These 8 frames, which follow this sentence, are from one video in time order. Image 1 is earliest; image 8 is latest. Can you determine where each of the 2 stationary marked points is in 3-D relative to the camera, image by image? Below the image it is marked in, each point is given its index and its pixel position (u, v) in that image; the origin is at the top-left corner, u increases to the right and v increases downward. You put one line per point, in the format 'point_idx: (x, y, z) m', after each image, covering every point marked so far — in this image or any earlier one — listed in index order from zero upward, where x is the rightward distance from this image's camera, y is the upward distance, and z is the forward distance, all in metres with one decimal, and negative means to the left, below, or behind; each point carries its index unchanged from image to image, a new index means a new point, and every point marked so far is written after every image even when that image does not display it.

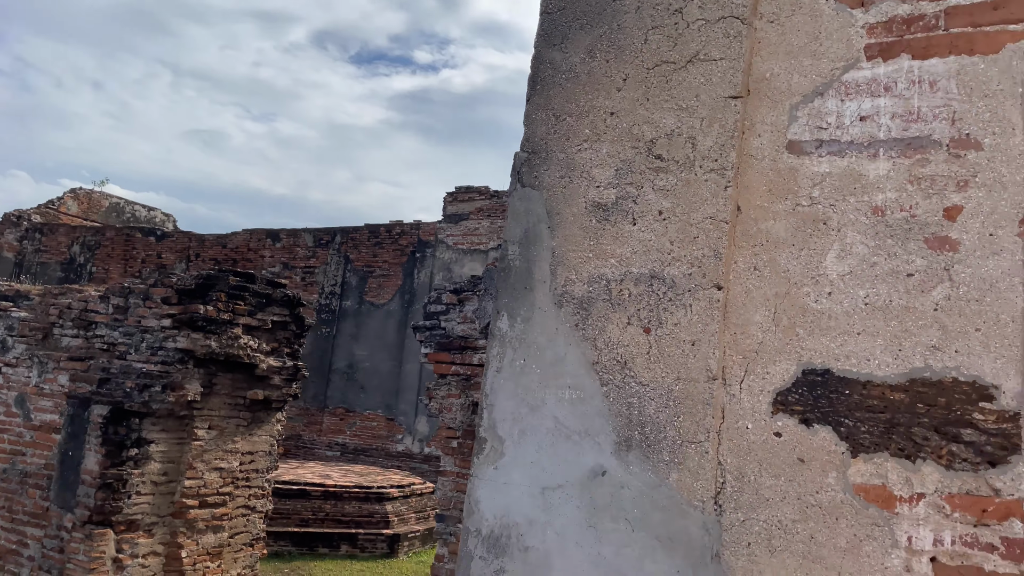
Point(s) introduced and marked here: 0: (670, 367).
0: (+0.3, -0.1, +1.4) m
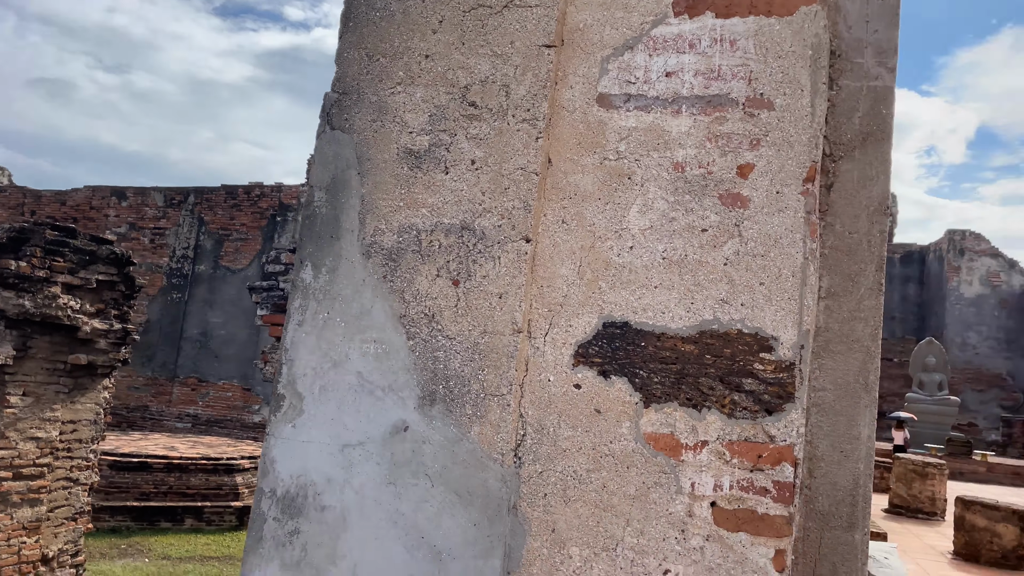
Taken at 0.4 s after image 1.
0: (-0.1, -0.1, +1.4) m
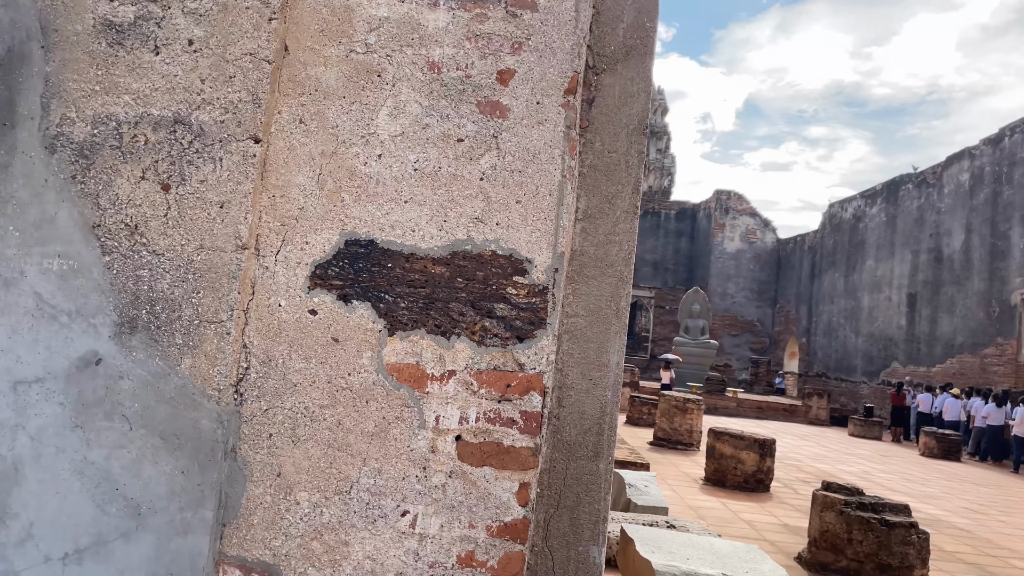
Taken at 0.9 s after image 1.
0: (-0.5, +0.1, +1.2) m
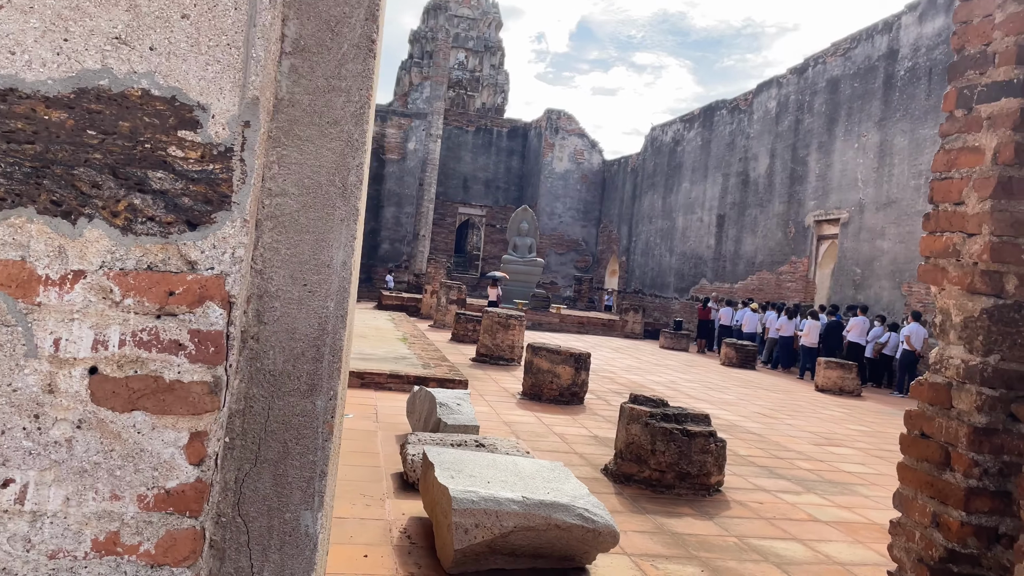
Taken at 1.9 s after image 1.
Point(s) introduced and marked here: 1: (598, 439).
0: (-0.8, +0.2, +0.7) m
1: (+0.6, -1.1, +5.4) m
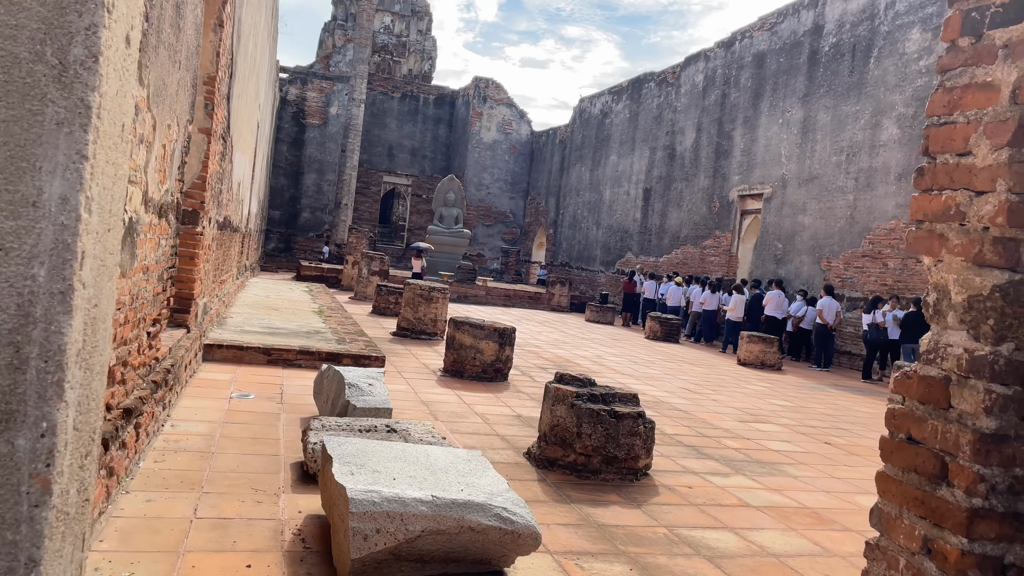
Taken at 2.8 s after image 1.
0: (-0.9, +0.3, +0.2) m
1: (+0.1, -0.9, +5.1) m
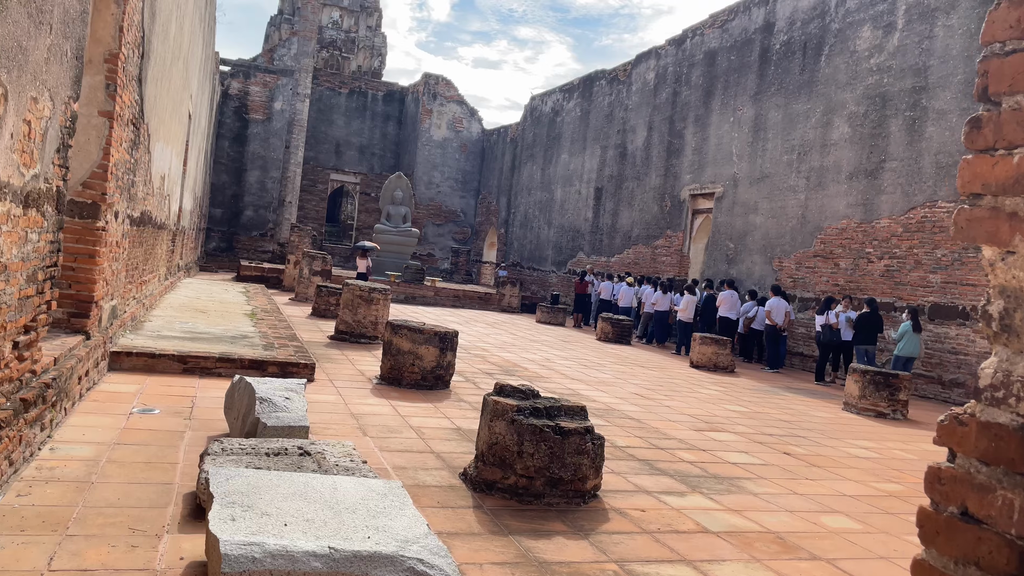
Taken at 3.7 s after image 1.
0: (-1.0, +0.2, -0.2) m
1: (-0.3, -0.9, +4.6) m
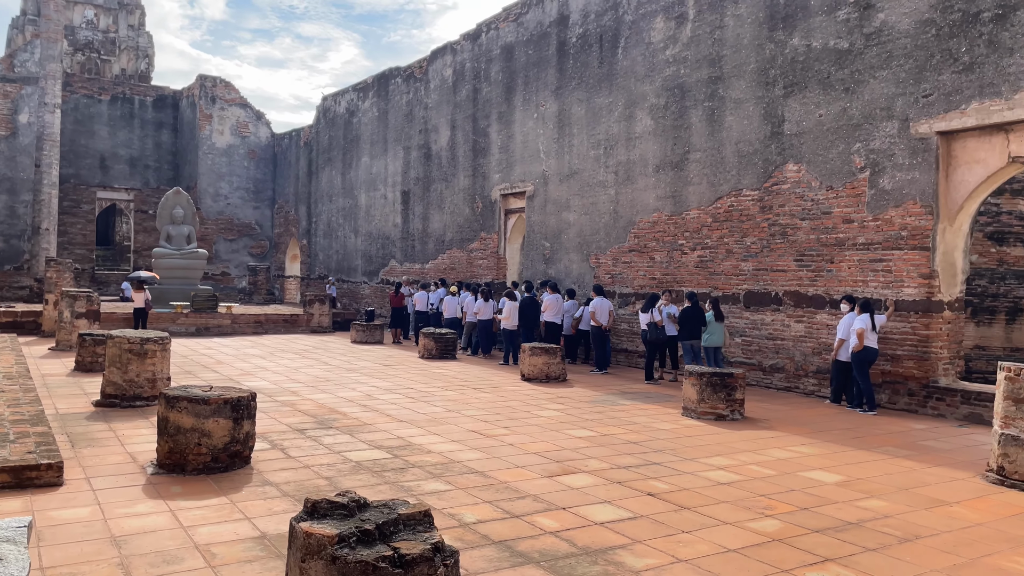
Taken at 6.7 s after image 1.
0: (-0.7, -0.1, -1.3) m
1: (-1.1, -1.2, +3.6) m
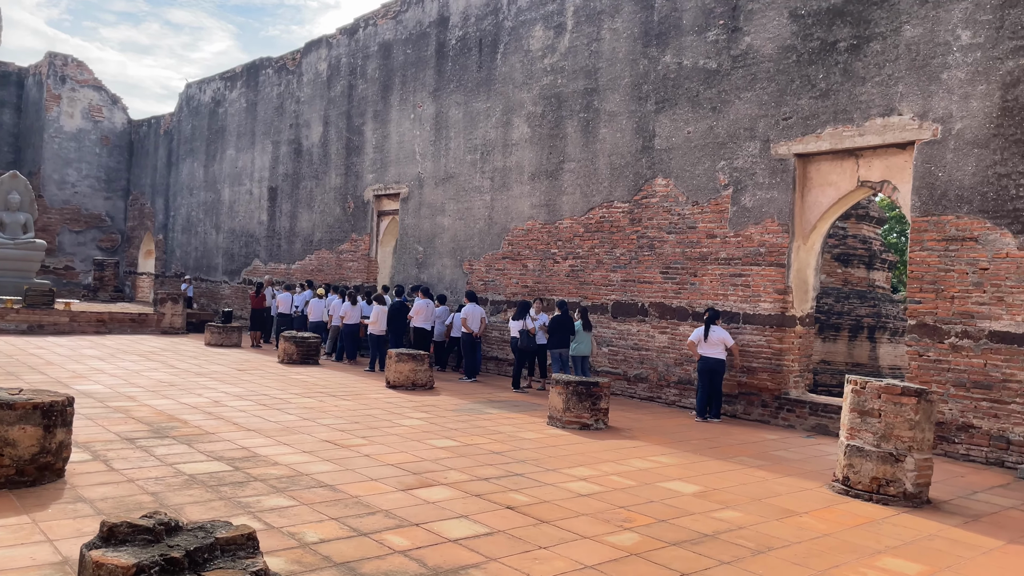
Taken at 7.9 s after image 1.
0: (-0.6, 0.0, -1.7) m
1: (-1.8, -1.1, +3.1) m
